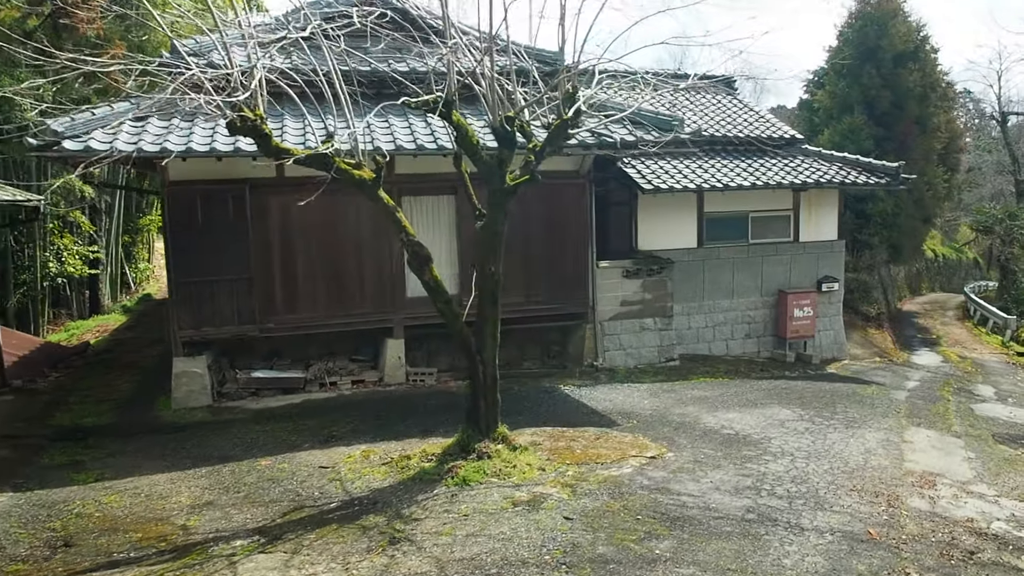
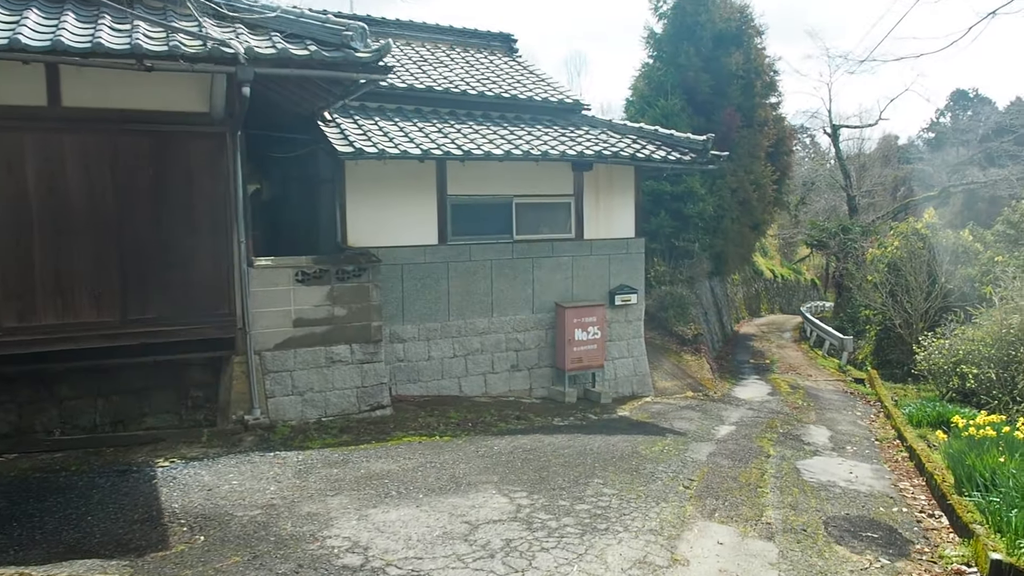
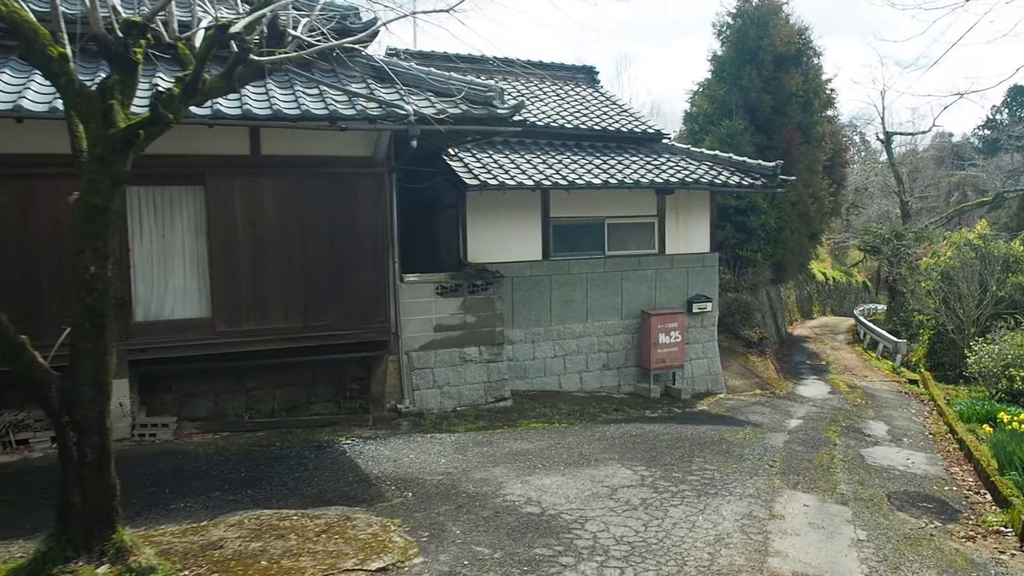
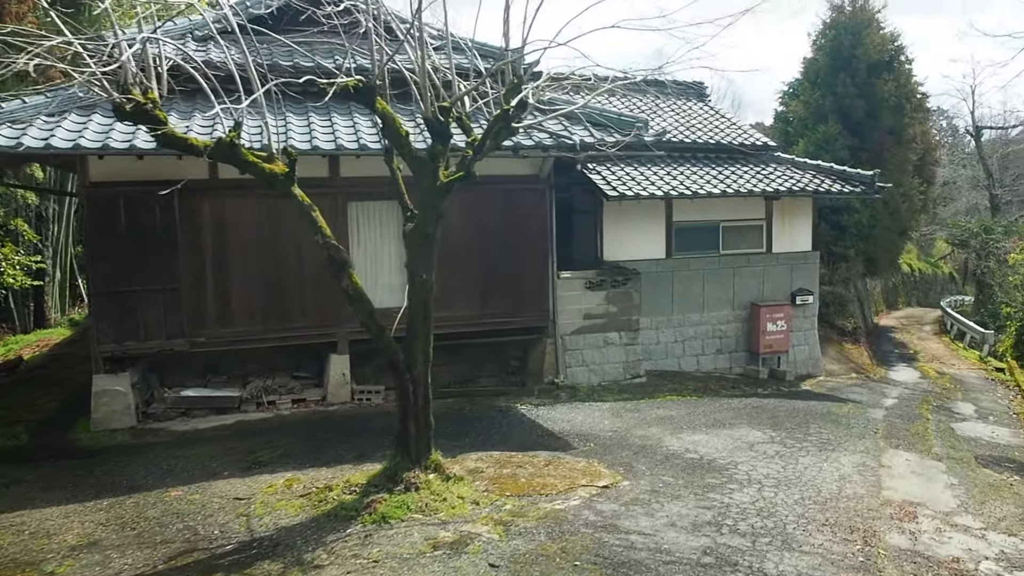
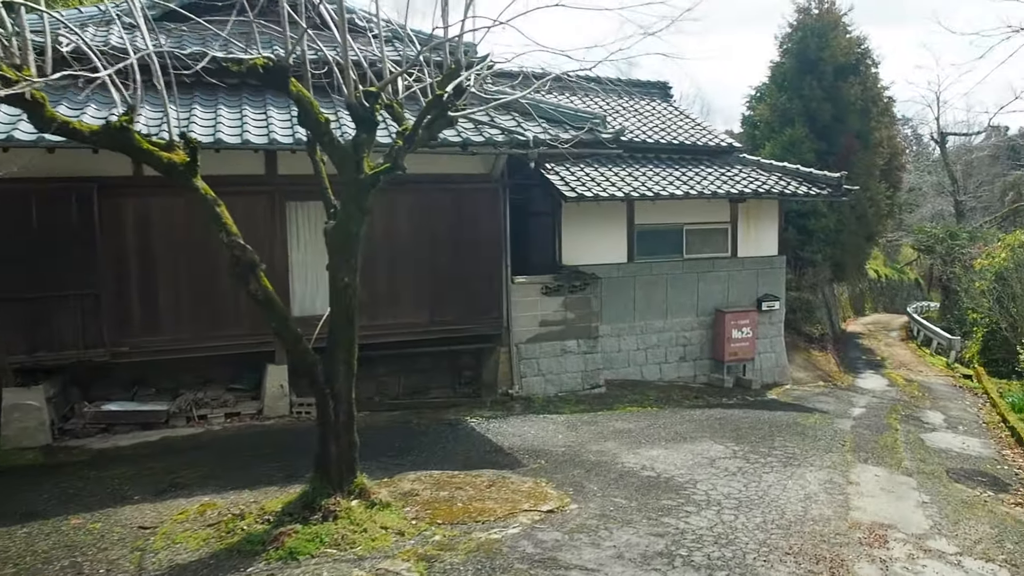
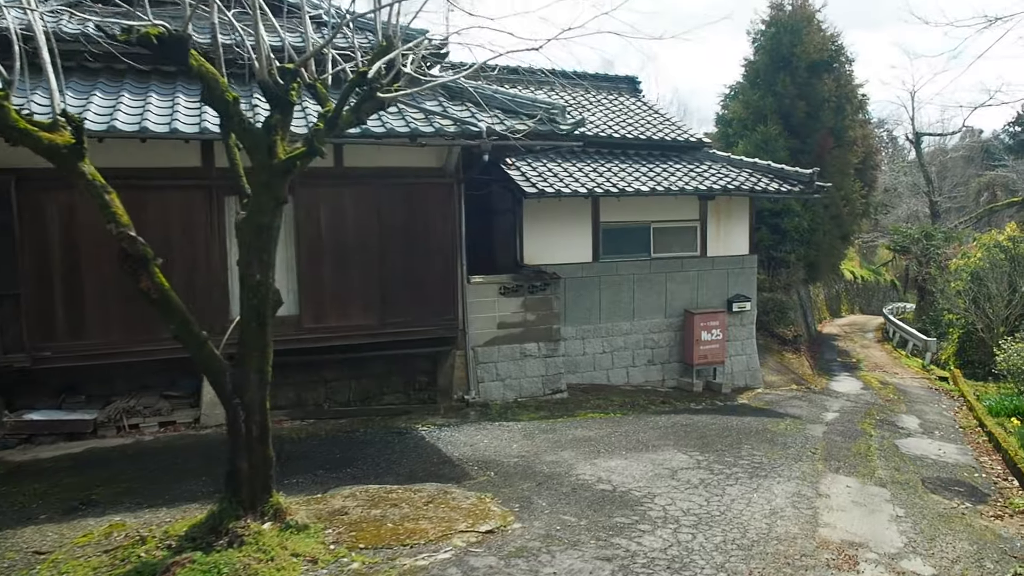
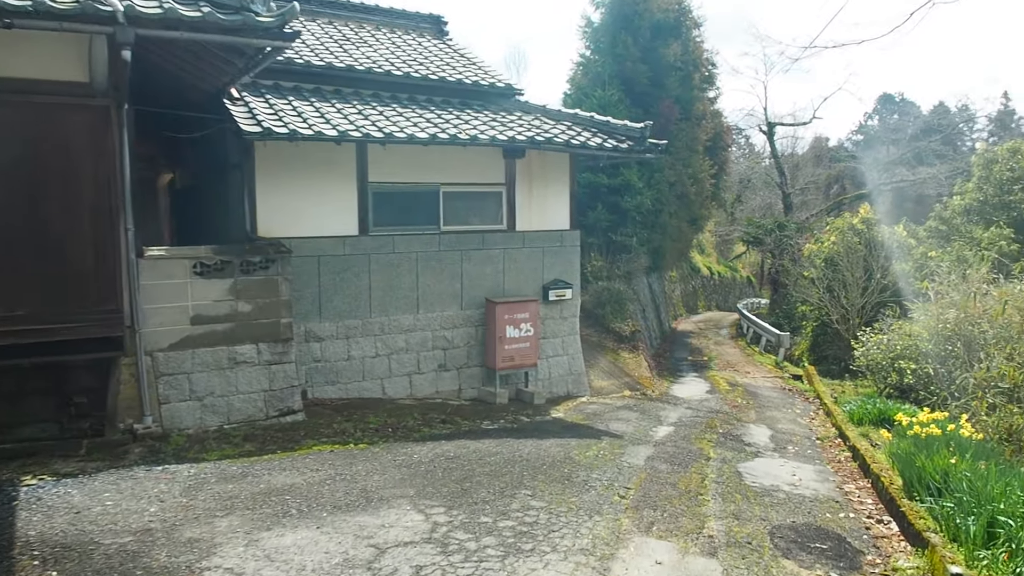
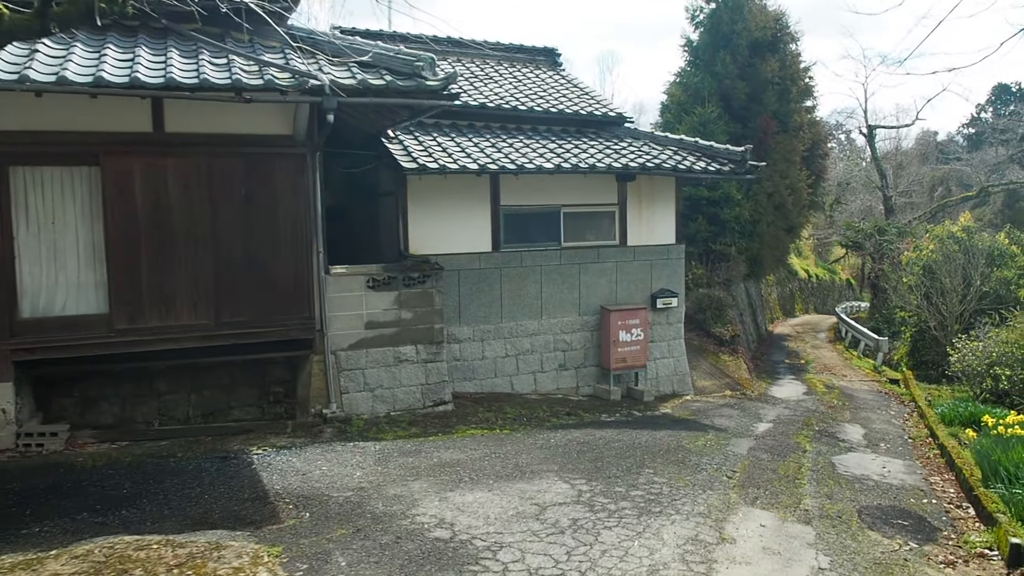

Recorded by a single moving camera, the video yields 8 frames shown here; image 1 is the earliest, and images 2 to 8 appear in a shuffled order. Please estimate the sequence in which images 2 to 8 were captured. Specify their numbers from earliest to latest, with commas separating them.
4, 5, 6, 3, 8, 2, 7
